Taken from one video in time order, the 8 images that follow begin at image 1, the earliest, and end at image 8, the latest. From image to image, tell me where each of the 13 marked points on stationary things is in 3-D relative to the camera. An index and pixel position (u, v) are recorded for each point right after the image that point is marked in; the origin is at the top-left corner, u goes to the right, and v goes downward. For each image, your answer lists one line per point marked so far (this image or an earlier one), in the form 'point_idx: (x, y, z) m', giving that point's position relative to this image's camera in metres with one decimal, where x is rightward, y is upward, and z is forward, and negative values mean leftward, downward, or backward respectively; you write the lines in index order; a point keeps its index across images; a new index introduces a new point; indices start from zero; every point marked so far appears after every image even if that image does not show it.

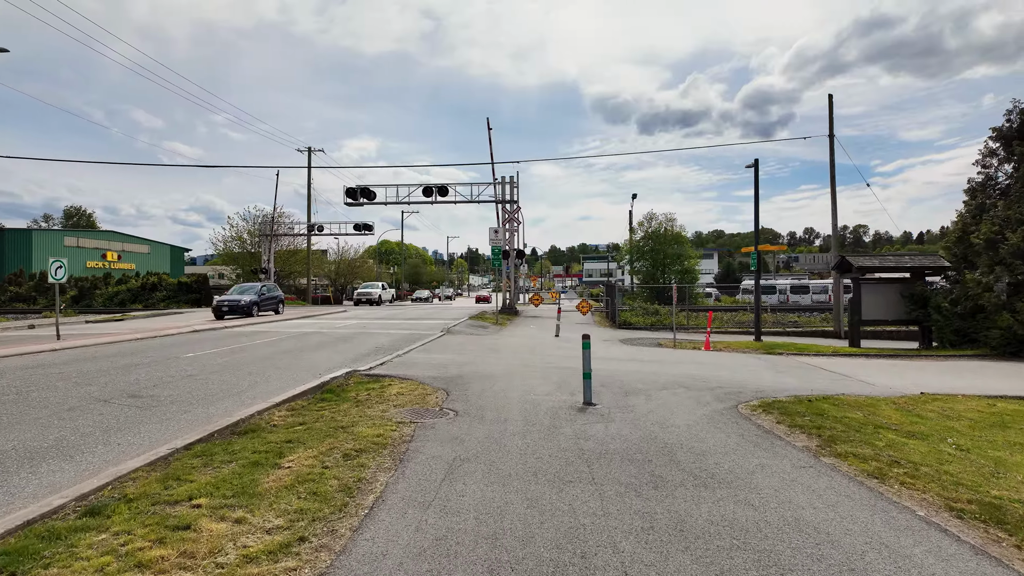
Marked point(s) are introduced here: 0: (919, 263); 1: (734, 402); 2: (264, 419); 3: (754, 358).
0: (+12.8, +0.8, +18.8) m
1: (+3.2, -1.6, +8.4) m
2: (-2.8, -1.5, +6.7) m
3: (+6.3, -1.8, +15.4) m
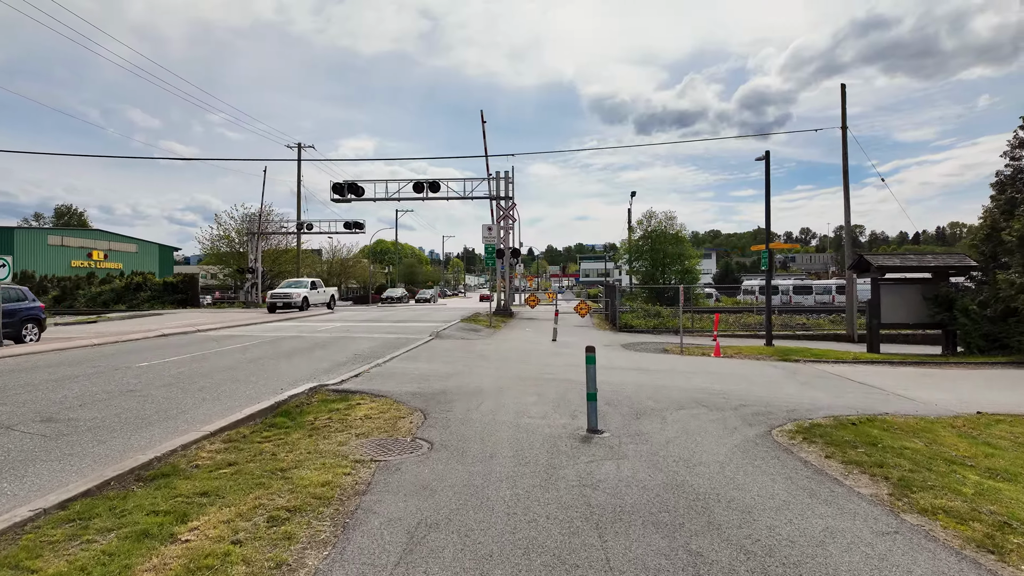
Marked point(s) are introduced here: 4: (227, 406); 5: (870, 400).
0: (+12.6, +0.8, +17.5) m
1: (+3.0, -1.7, +7.1) m
2: (-2.9, -1.5, +5.3) m
3: (+6.1, -1.8, +14.0) m
4: (-3.8, -1.6, +7.9) m
5: (+5.6, -1.7, +9.3) m
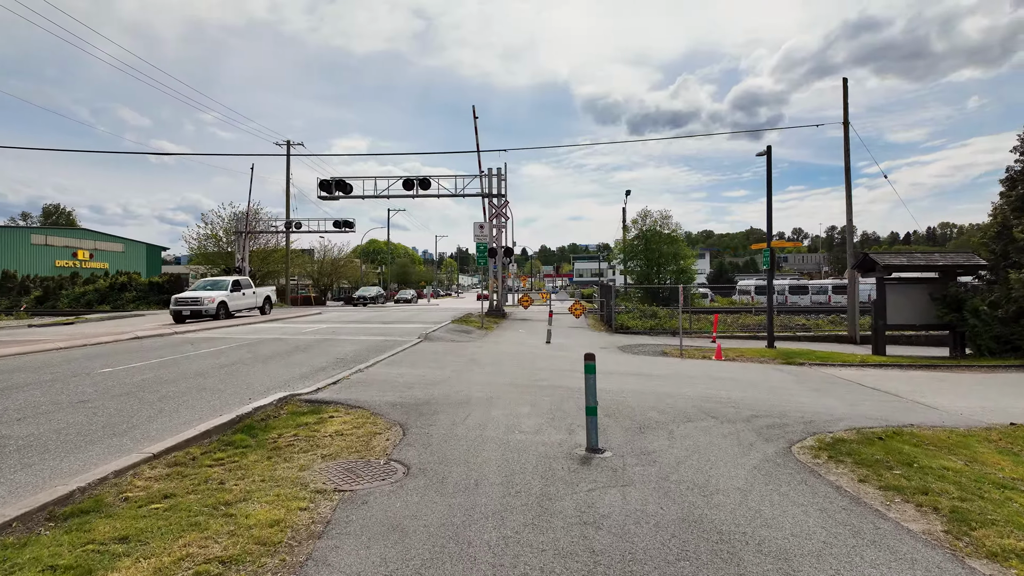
0: (+12.4, +0.8, +16.9) m
1: (+2.9, -1.7, +6.3) m
2: (-3.0, -1.5, +4.5) m
3: (+5.9, -1.8, +13.3) m
4: (-3.9, -1.6, +7.1) m
5: (+5.4, -1.7, +8.6) m
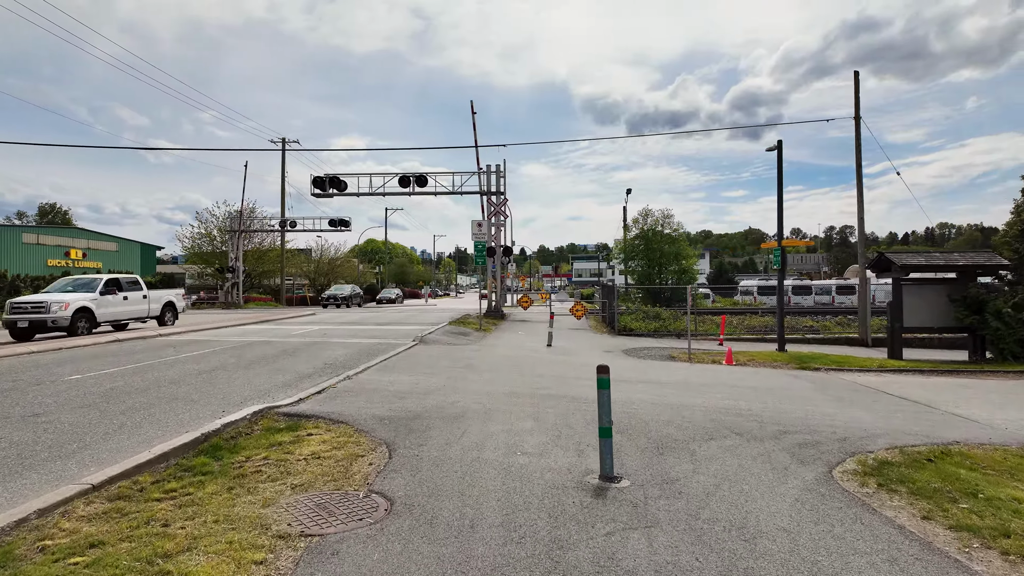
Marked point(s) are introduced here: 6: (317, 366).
0: (+12.4, +0.7, +16.1) m
1: (+2.9, -1.7, +5.6) m
2: (-3.0, -1.5, +3.7) m
3: (+5.9, -1.8, +12.6) m
4: (-3.9, -1.6, +6.3) m
5: (+5.5, -1.8, +7.8) m
6: (-3.9, -1.6, +11.8) m
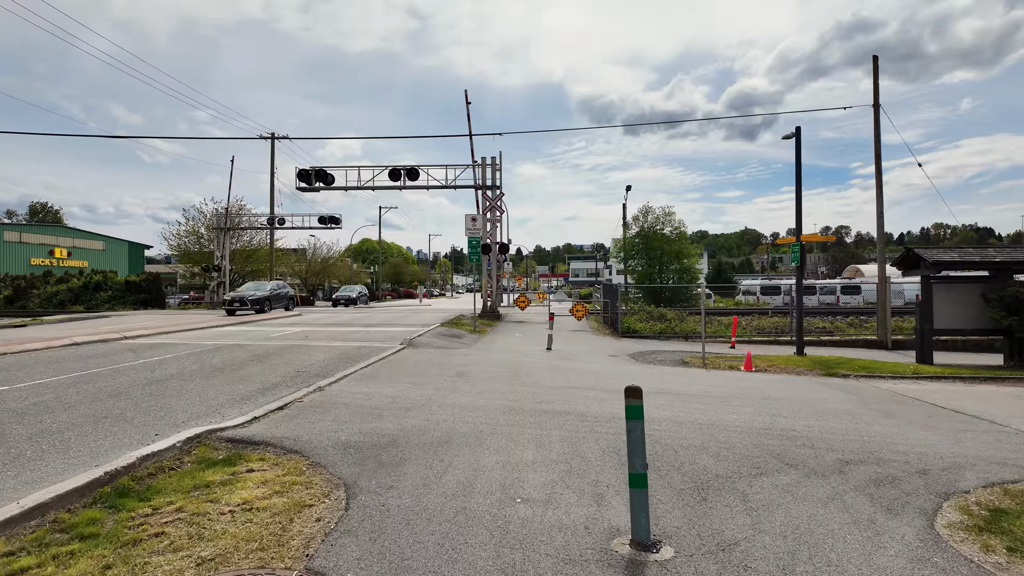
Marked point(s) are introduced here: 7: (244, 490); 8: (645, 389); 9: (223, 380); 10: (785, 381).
0: (+12.3, +0.8, +14.8) m
1: (+2.9, -1.6, +4.2) m
2: (-3.0, -1.5, +2.4) m
3: (+5.8, -1.8, +11.2) m
4: (-3.9, -1.5, +4.9) m
5: (+5.4, -1.7, +6.5) m
6: (-3.9, -1.5, +10.4) m
7: (-2.0, -1.5, +4.5) m
8: (+2.1, -1.6, +9.7) m
9: (-4.8, -1.5, +9.9) m
10: (+5.2, -1.8, +11.5) m
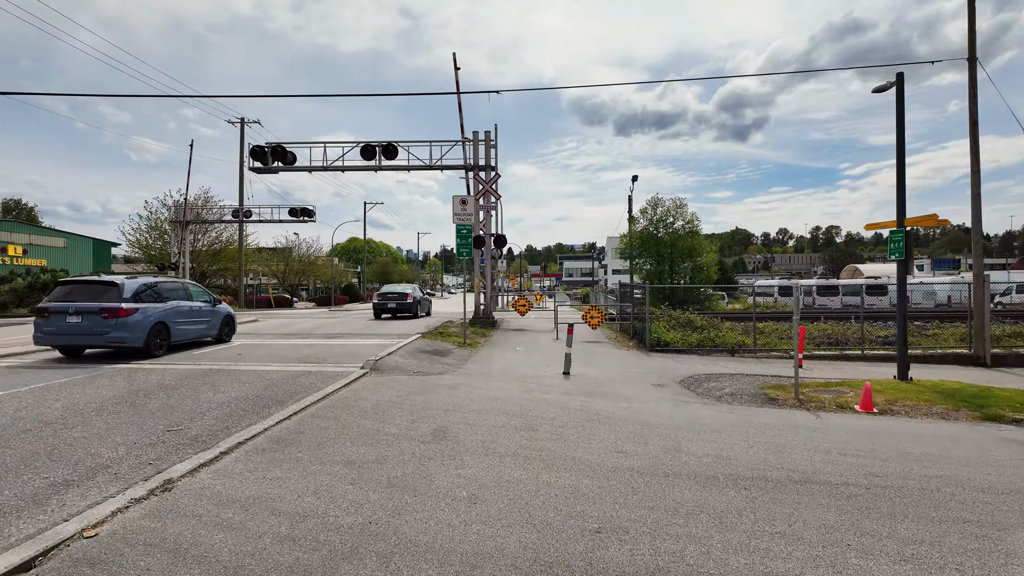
0: (+12.4, +0.7, +10.7) m
1: (+3.2, -1.7, 0.0) m
2: (-2.7, -1.5, -2.0) m
3: (+6.0, -1.8, +7.0) m
4: (-3.7, -1.6, +0.6) m
5: (+5.6, -1.8, +2.3) m
6: (-3.8, -1.6, +6.1) m
7: (-1.8, -1.5, +0.2) m
8: (+2.3, -1.7, +5.4) m
9: (-4.6, -1.6, +5.5) m
10: (+5.4, -1.8, +7.3) m
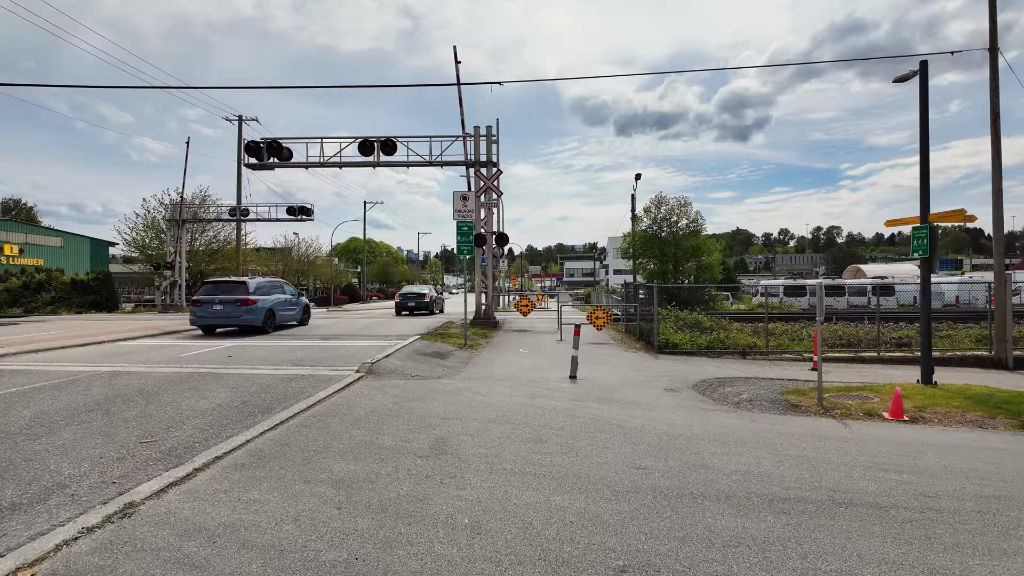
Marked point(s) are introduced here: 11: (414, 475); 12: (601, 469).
0: (+12.4, +0.7, +10.1) m
1: (+3.2, -1.6, -0.6) m
2: (-2.7, -1.5, -2.6) m
3: (+6.1, -1.8, +6.4) m
4: (-3.6, -1.5, 0.0) m
5: (+5.7, -1.7, +1.7) m
6: (-3.7, -1.5, +5.5) m
7: (-1.7, -1.5, -0.4) m
8: (+2.4, -1.6, +4.8) m
9: (-4.6, -1.5, +4.9) m
10: (+5.5, -1.8, +6.7) m
11: (-0.8, -1.5, +4.9) m
12: (+0.8, -1.6, +5.2) m
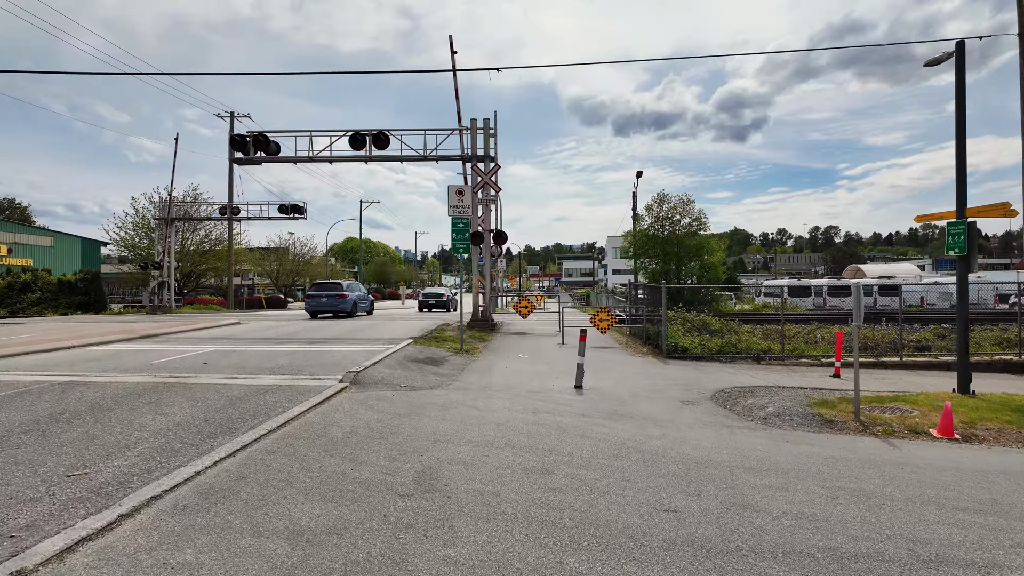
0: (+12.4, +0.7, +9.2) m
1: (+3.3, -1.7, -1.6) m
2: (-2.6, -1.5, -3.6) m
3: (+6.1, -1.8, +5.5) m
4: (-3.6, -1.6, -1.0) m
5: (+5.7, -1.8, +0.7) m
6: (-3.7, -1.6, +4.5) m
7: (-1.7, -1.5, -1.4) m
8: (+2.4, -1.7, +3.8) m
9: (-4.6, -1.6, +4.0) m
10: (+5.5, -1.8, +5.7) m
11: (-0.8, -1.6, +3.9) m
12: (+0.8, -1.6, +4.2) m
